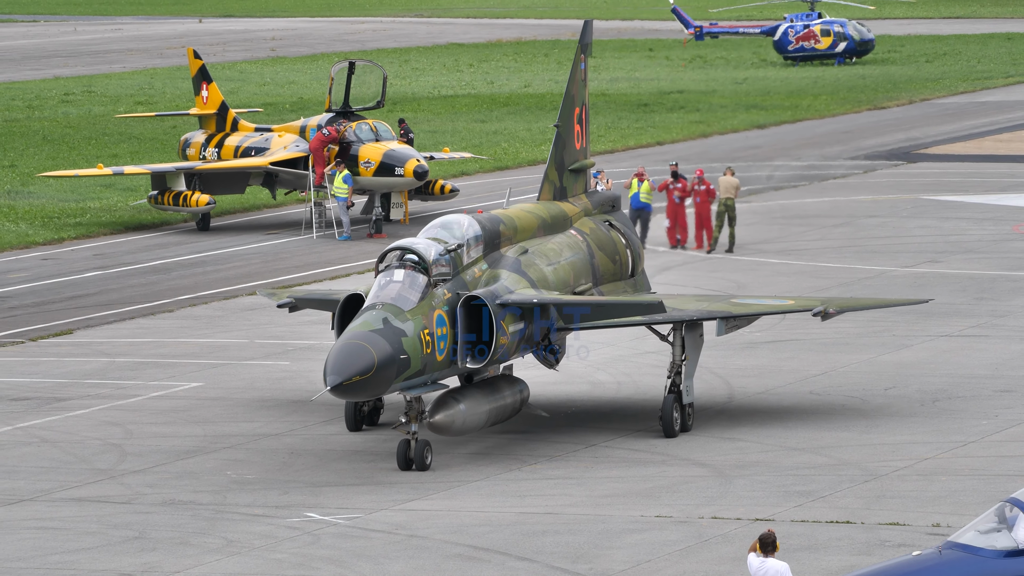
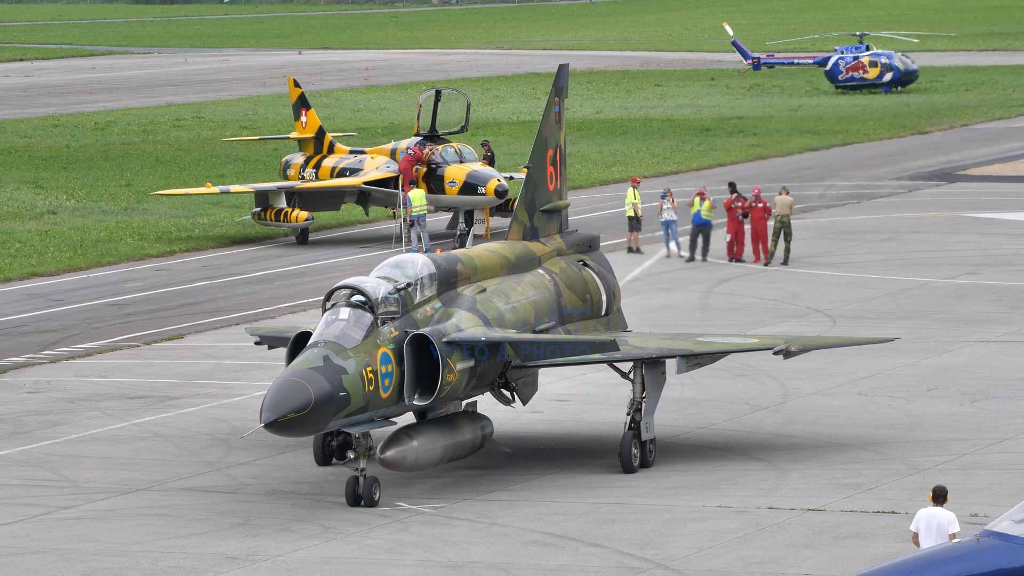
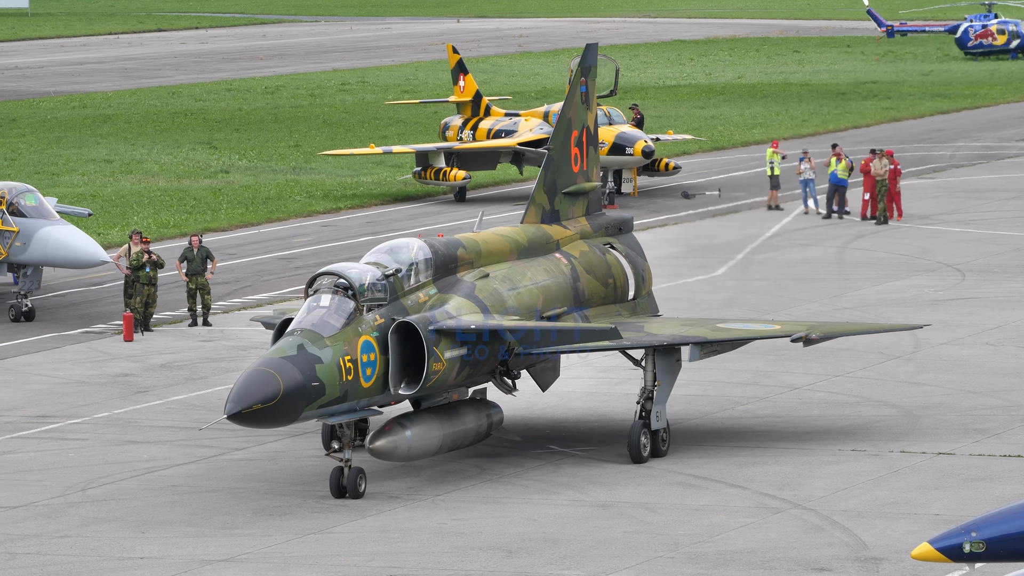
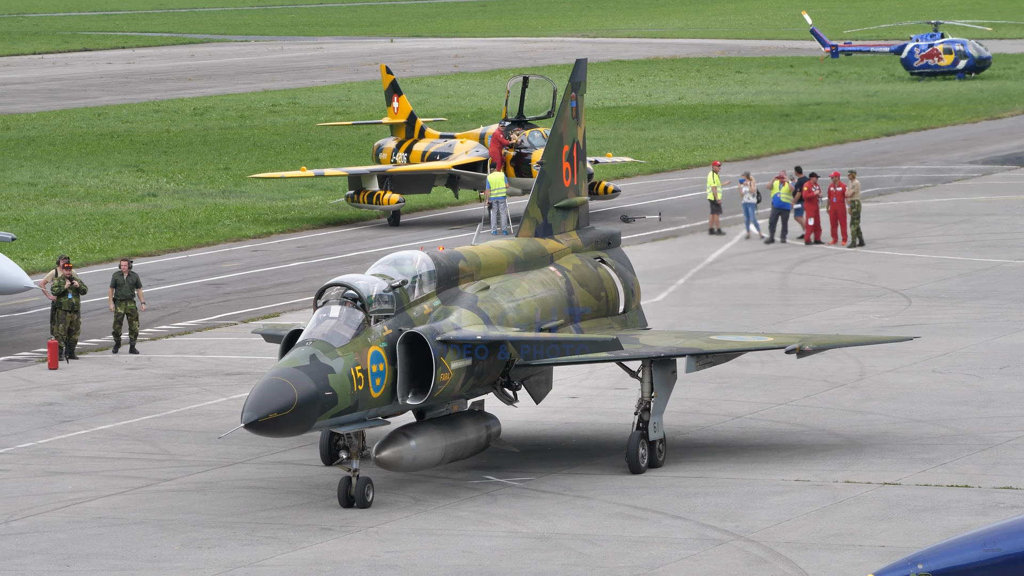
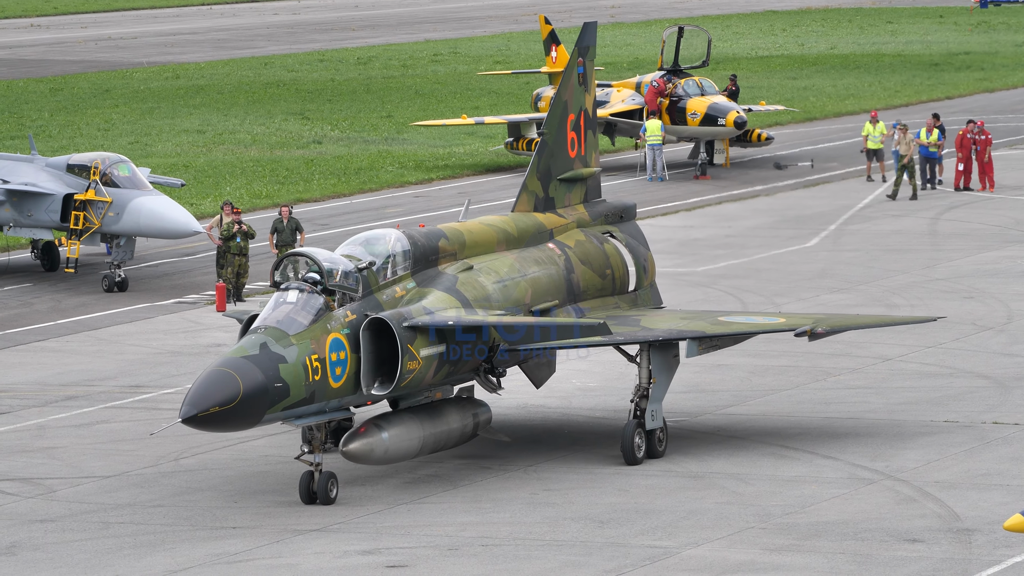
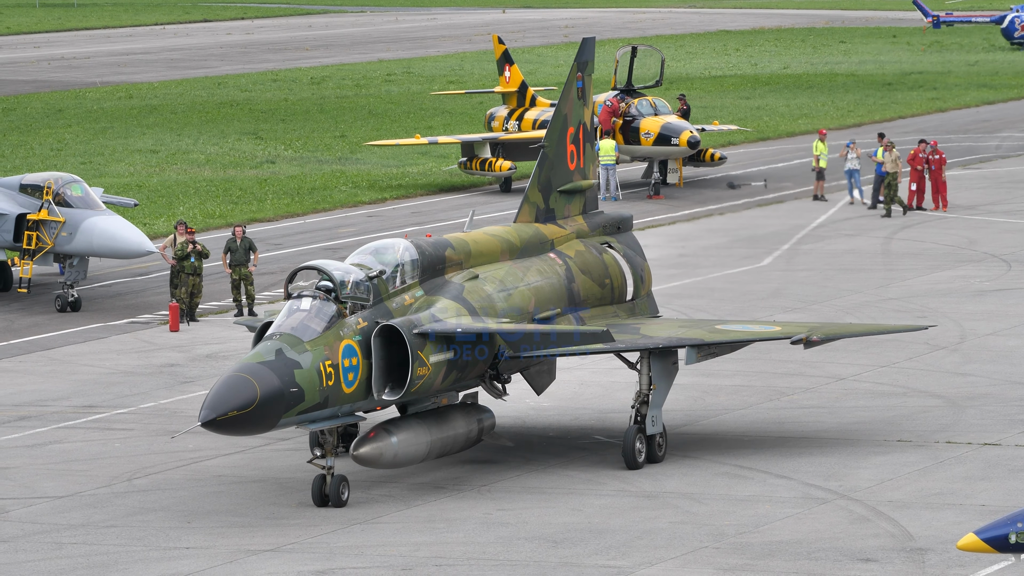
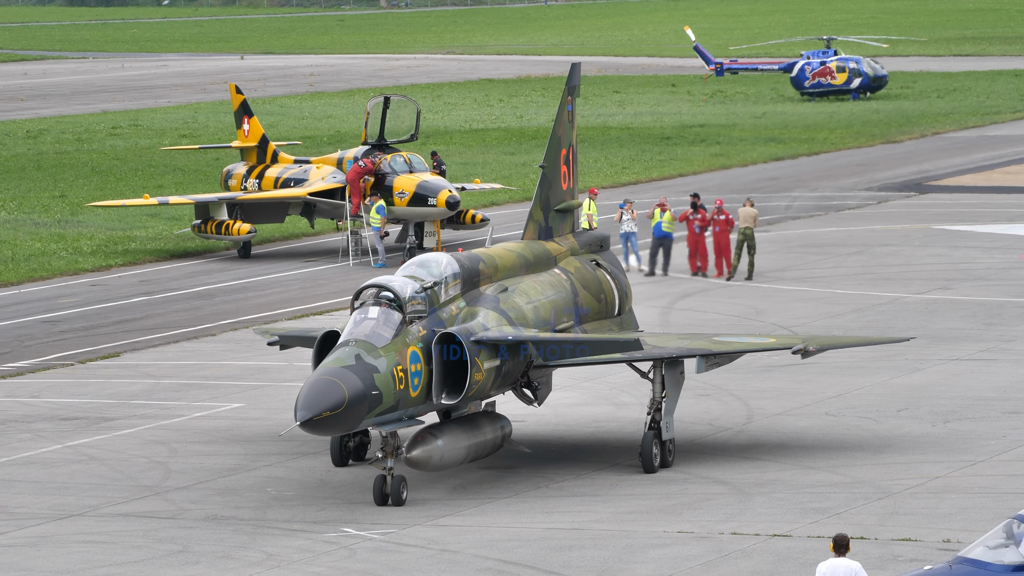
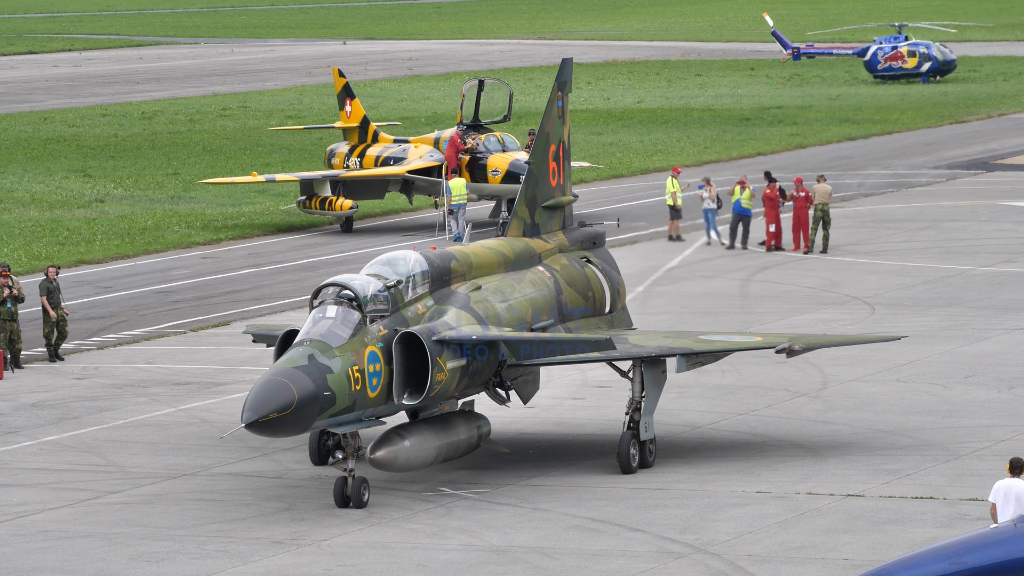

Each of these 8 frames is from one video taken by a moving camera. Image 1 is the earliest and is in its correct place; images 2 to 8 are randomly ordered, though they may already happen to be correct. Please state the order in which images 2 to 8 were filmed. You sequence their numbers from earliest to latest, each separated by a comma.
7, 2, 8, 4, 3, 6, 5
